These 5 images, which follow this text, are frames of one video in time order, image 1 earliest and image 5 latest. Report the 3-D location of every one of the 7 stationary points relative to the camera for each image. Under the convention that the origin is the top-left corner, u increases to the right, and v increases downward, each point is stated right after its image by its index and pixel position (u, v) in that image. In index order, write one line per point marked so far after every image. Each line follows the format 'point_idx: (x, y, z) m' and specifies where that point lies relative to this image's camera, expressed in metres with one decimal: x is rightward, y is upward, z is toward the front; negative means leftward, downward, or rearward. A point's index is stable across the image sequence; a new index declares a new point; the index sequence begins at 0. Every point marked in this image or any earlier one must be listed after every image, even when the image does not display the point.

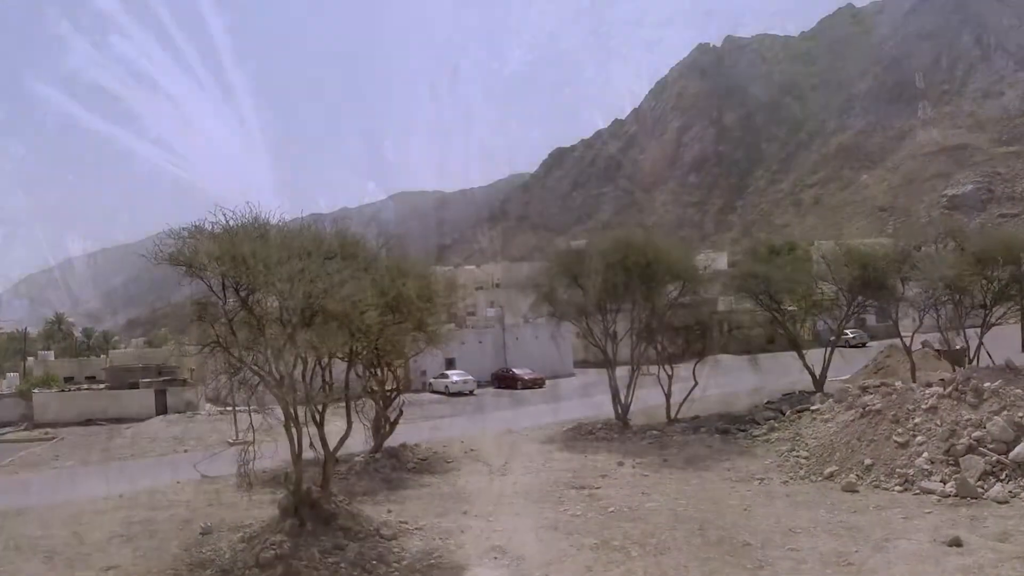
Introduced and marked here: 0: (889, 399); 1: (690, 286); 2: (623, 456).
0: (+6.4, -1.9, +15.1) m
1: (+3.9, +0.1, +19.5) m
2: (+2.0, -3.0, +16.1) m
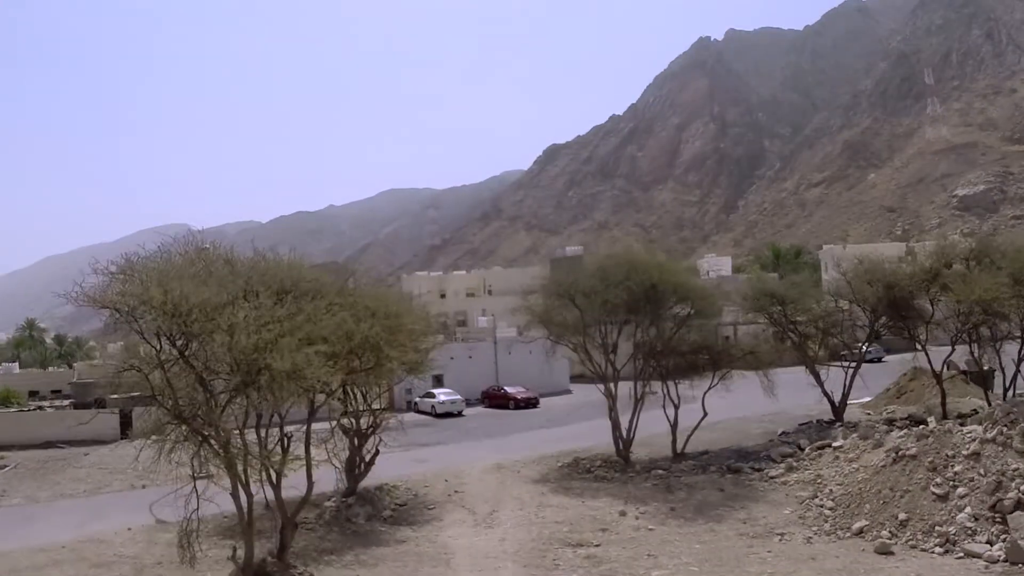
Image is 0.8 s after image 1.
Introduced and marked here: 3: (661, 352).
0: (+6.2, -2.3, +13.5) m
1: (+3.8, -0.4, +17.9) m
2: (+1.8, -3.4, +14.5) m
3: (+2.9, -1.3, +17.7) m
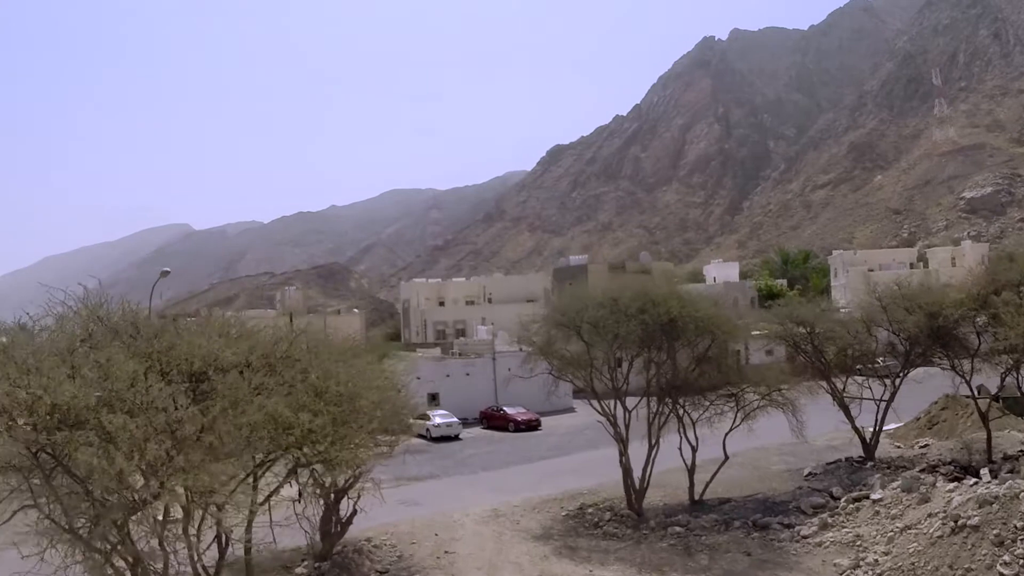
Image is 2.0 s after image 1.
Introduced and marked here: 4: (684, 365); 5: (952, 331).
0: (+6.2, -2.8, +11.6) m
1: (+3.7, -0.9, +16.0) m
2: (+1.8, -4.0, +12.6) m
3: (+2.9, -1.8, +15.9) m
4: (+3.0, -1.3, +15.8) m
5: (+8.6, -0.8, +17.5) m
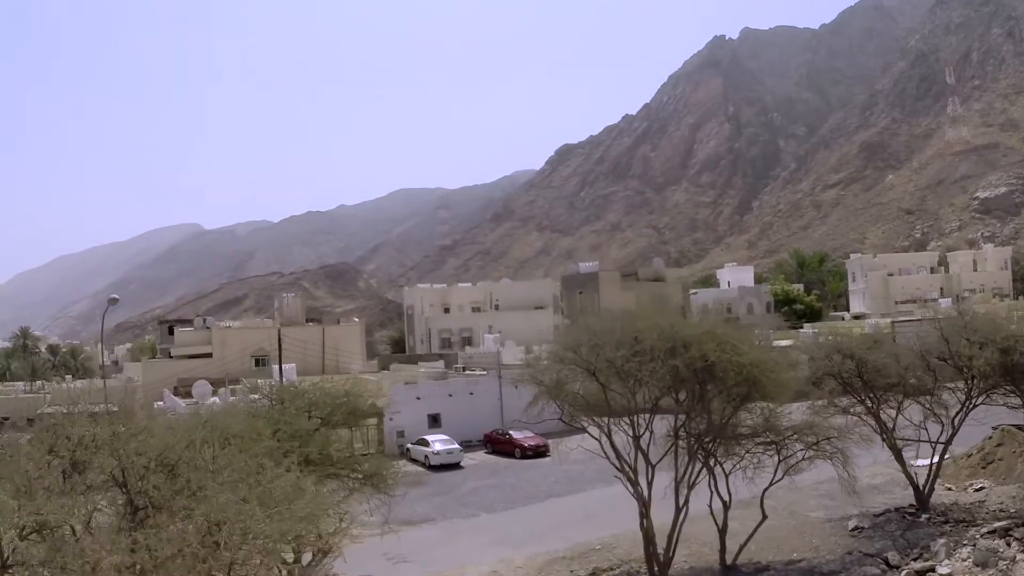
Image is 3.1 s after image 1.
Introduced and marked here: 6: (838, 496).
0: (+6.2, -3.3, +9.4) m
1: (+3.8, -1.4, +13.8) m
2: (+1.8, -4.4, +10.4) m
3: (+3.0, -2.3, +13.7) m
4: (+3.1, -1.8, +13.6) m
5: (+8.6, -1.3, +15.2) m
6: (+6.7, -4.4, +19.0) m
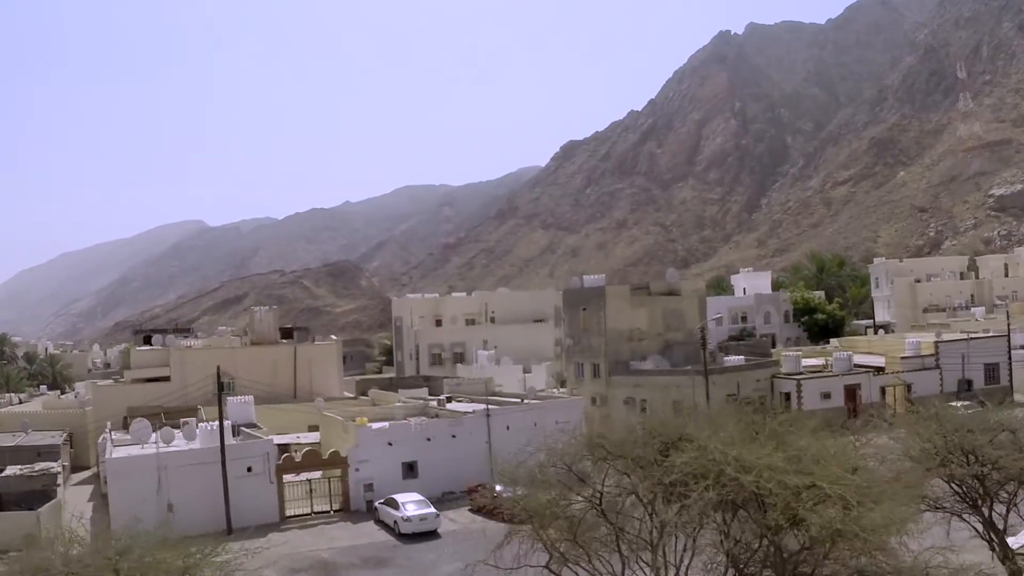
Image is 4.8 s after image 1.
0: (+5.7, -4.1, +4.5) m
1: (+3.4, -2.1, +9.0) m
2: (+1.3, -5.2, +5.6) m
3: (+2.6, -3.0, +8.8) m
4: (+2.7, -2.6, +8.8) m
5: (+8.2, -2.0, +10.4) m
6: (+6.4, -5.1, +14.2) m
